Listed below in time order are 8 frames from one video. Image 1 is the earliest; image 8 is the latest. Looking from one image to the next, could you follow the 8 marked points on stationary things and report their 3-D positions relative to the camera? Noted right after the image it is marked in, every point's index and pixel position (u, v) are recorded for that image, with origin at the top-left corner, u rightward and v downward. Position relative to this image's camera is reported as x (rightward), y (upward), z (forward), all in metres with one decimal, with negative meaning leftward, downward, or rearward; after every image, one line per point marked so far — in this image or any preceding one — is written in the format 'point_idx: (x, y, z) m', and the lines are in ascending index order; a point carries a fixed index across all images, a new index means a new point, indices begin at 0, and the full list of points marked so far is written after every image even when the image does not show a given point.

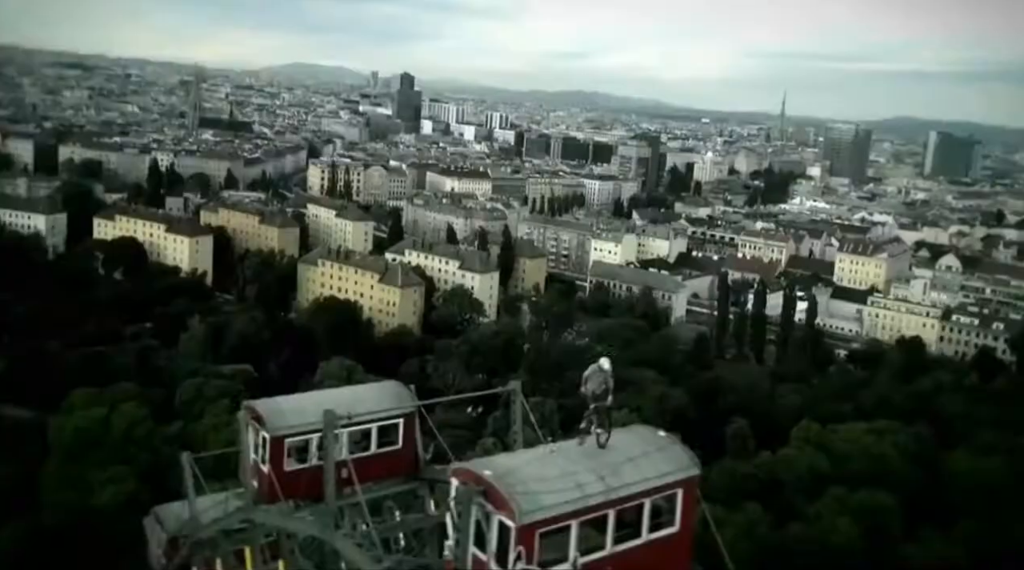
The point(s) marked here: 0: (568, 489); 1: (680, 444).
0: (+0.3, -0.5, +2.6) m
1: (+0.6, -0.4, +2.9) m
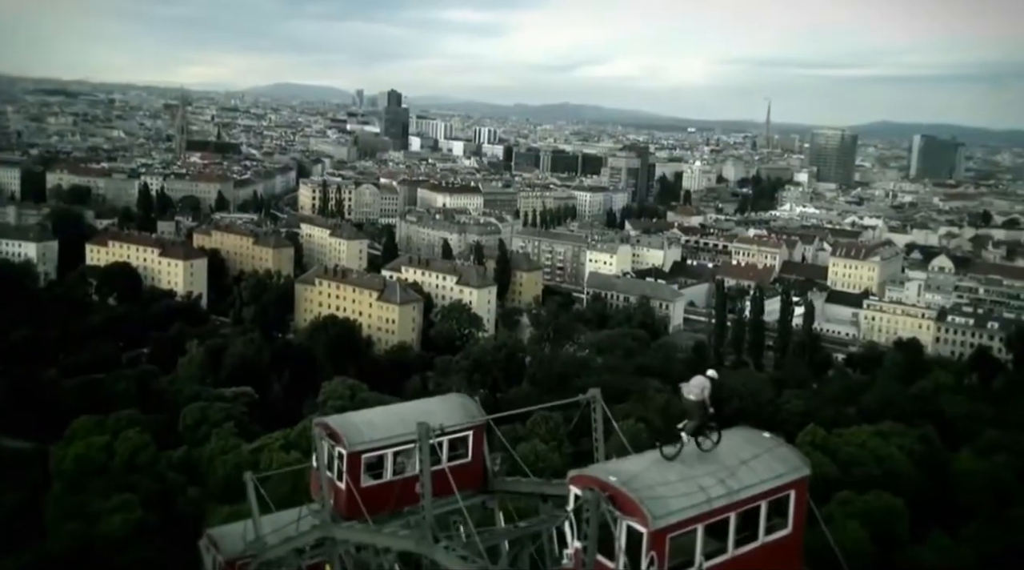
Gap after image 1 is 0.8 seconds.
0: (+0.5, -0.6, +2.7) m
1: (+0.9, -0.5, +3.0) m
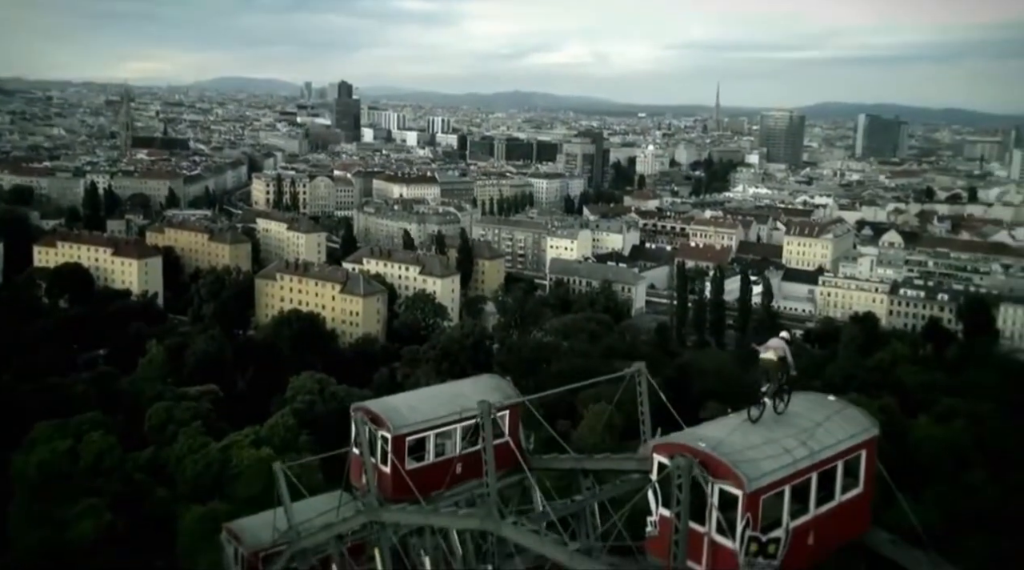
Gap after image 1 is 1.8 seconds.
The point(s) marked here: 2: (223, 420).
0: (+0.8, -0.5, +2.8) m
1: (+1.1, -0.4, +3.2) m
2: (-3.7, -1.7, +12.4) m
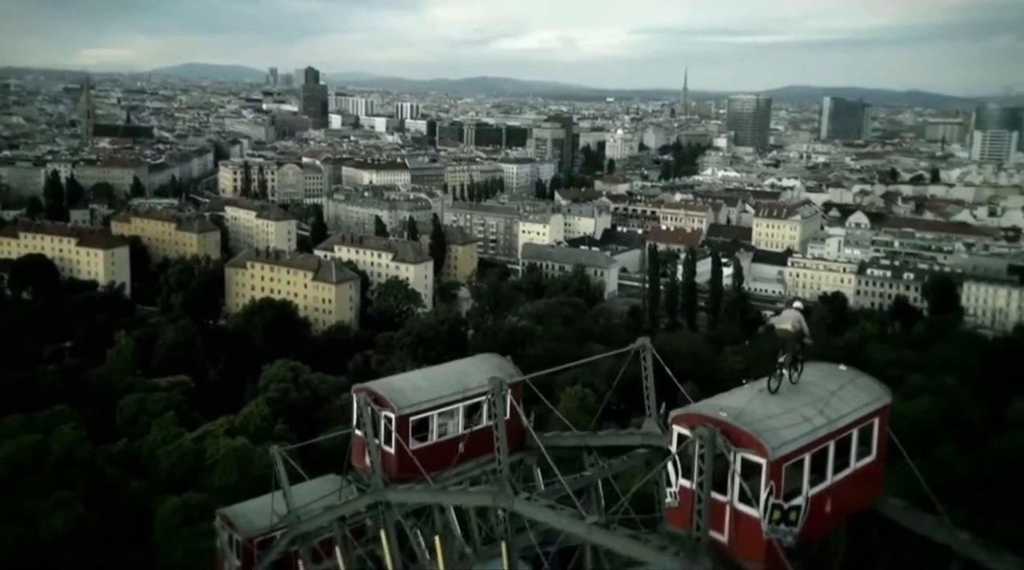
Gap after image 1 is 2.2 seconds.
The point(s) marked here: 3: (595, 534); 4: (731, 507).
0: (+0.9, -0.4, +2.9) m
1: (+1.2, -0.3, +3.3) m
2: (-4.0, -1.6, +12.3) m
3: (+0.3, -0.9, +3.3) m
4: (+0.7, -0.7, +2.9) m
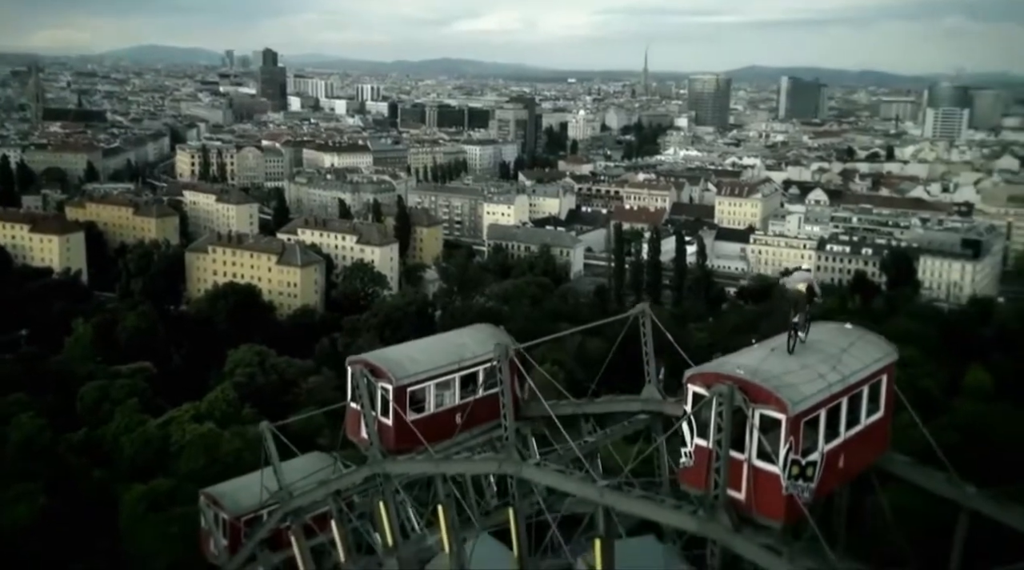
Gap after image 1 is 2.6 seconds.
0: (+0.9, -0.3, +3.0) m
1: (+1.2, -0.2, +3.4) m
2: (-4.3, -1.4, +12.1) m
3: (+0.3, -0.7, +3.4) m
4: (+0.7, -0.5, +3.0) m
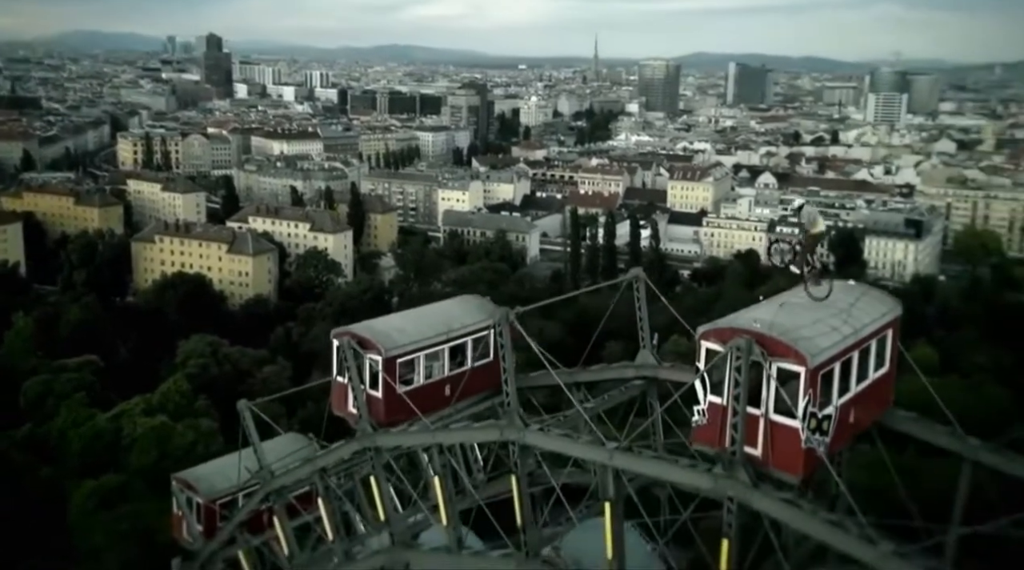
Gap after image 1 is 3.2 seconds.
0: (+1.0, -0.2, +3.0) m
1: (+1.2, 0.0, +3.4) m
2: (-4.8, -1.3, +11.8) m
3: (+0.4, -0.6, +3.4) m
4: (+0.8, -0.4, +3.0) m
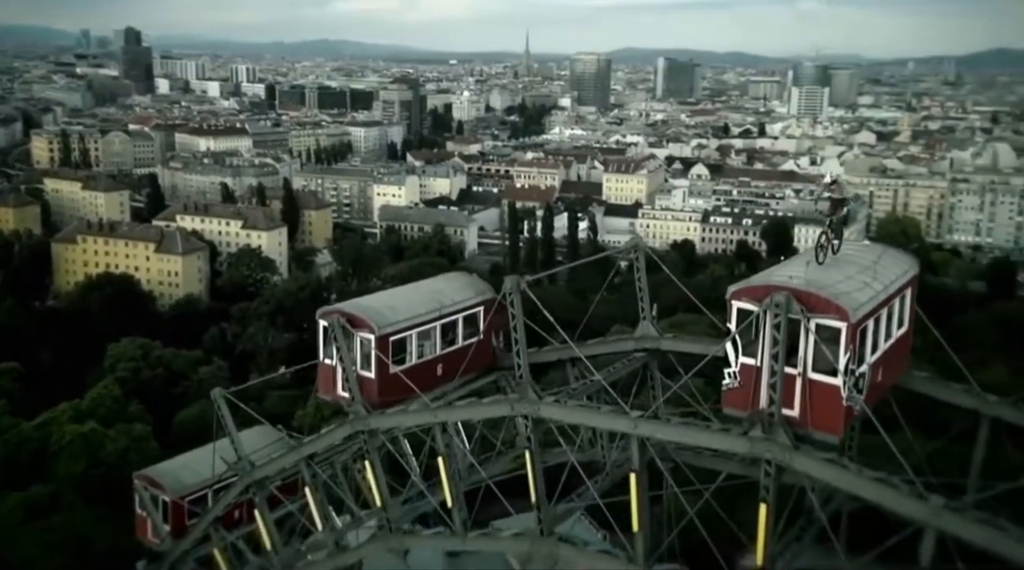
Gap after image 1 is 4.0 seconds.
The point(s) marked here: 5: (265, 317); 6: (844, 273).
0: (+1.1, 0.0, +3.0) m
1: (+1.3, +0.1, +3.5) m
2: (-5.5, -1.3, +11.3) m
3: (+0.4, -0.5, +3.3) m
4: (+0.9, -0.3, +3.0) m
5: (-3.9, -0.5, +15.7) m
6: (+1.0, +0.1, +3.2) m
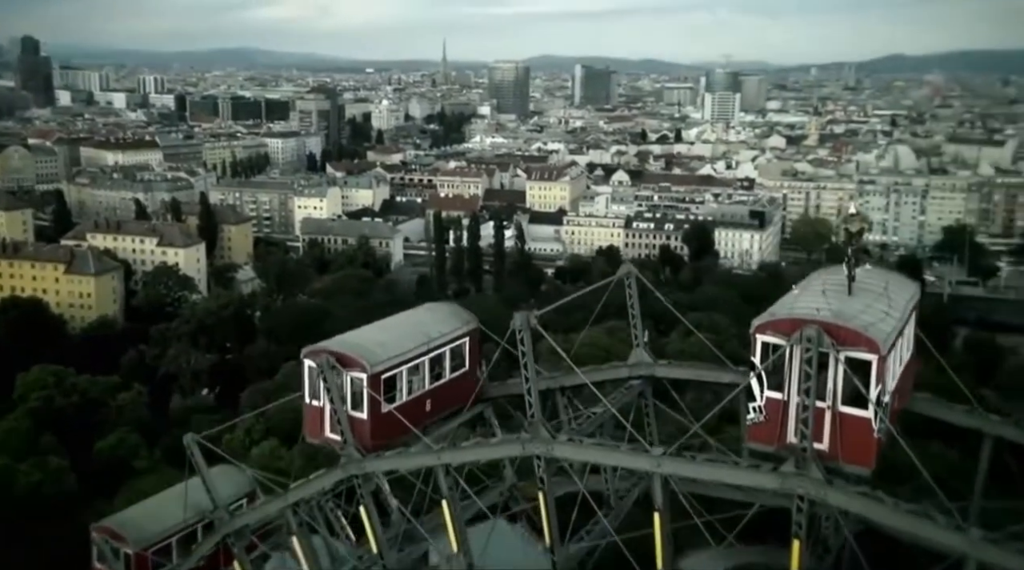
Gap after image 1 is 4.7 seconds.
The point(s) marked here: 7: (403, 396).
0: (+1.2, -0.1, +3.1) m
1: (+1.3, 0.0, +3.5) m
2: (-6.1, -1.6, +10.6) m
3: (+0.5, -0.6, +3.3) m
4: (+1.0, -0.4, +3.0) m
5: (-5.1, -0.8, +15.2) m
6: (+1.1, 0.0, +3.2) m
7: (-0.5, -0.5, +4.3) m
